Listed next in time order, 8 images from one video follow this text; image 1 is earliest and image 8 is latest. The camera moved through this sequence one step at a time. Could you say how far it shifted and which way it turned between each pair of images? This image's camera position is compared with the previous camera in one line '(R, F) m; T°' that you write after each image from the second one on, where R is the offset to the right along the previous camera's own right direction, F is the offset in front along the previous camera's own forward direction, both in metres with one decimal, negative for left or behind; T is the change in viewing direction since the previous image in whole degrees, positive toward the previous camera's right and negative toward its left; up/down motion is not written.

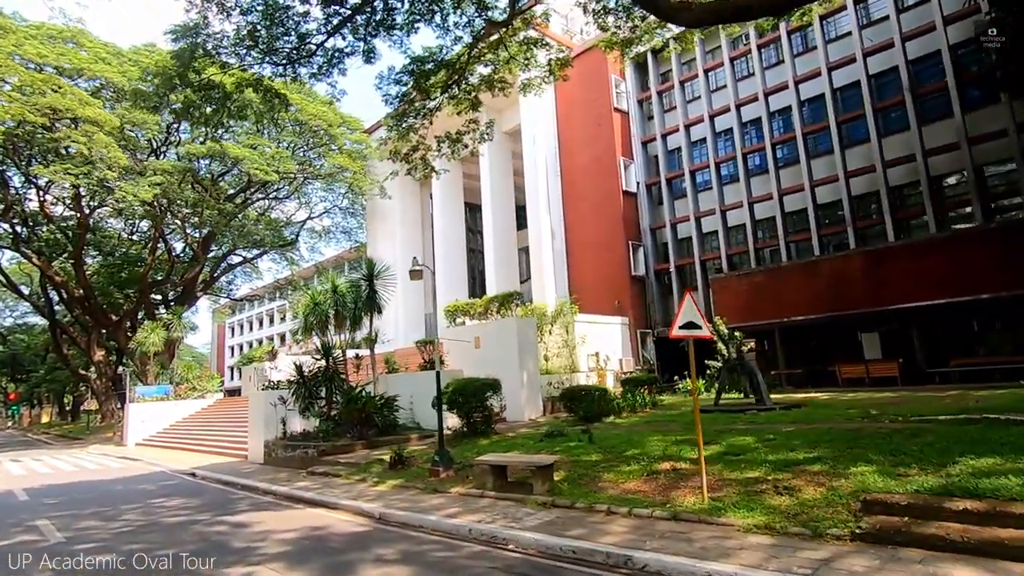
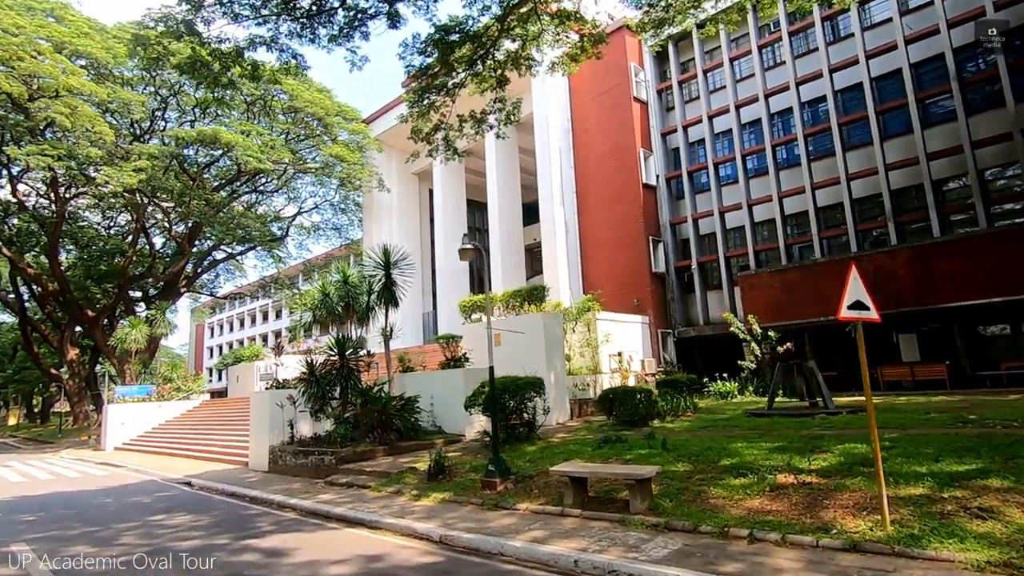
(-1.1, +1.2) m; +2°
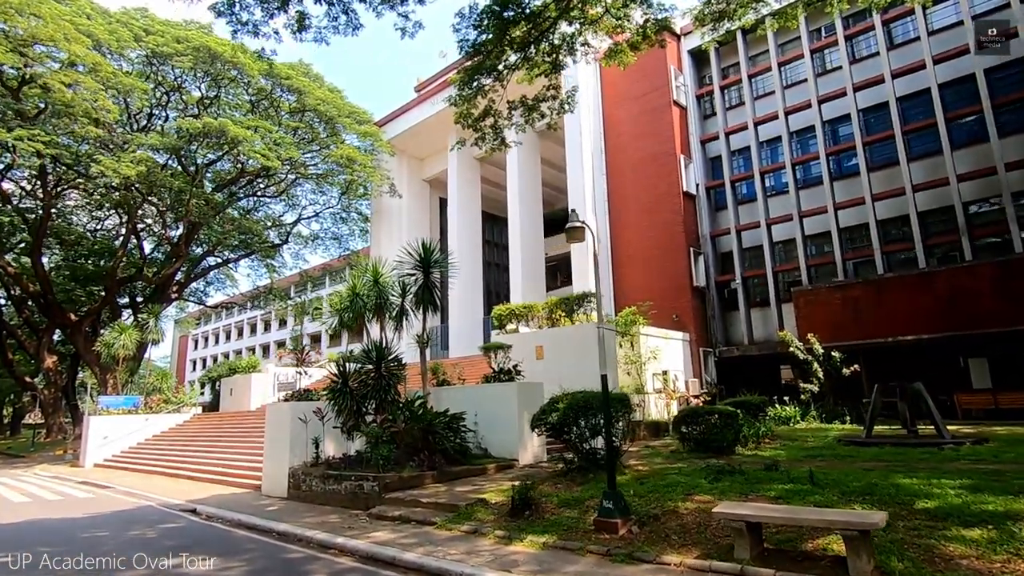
(-1.4, +1.5) m; +1°
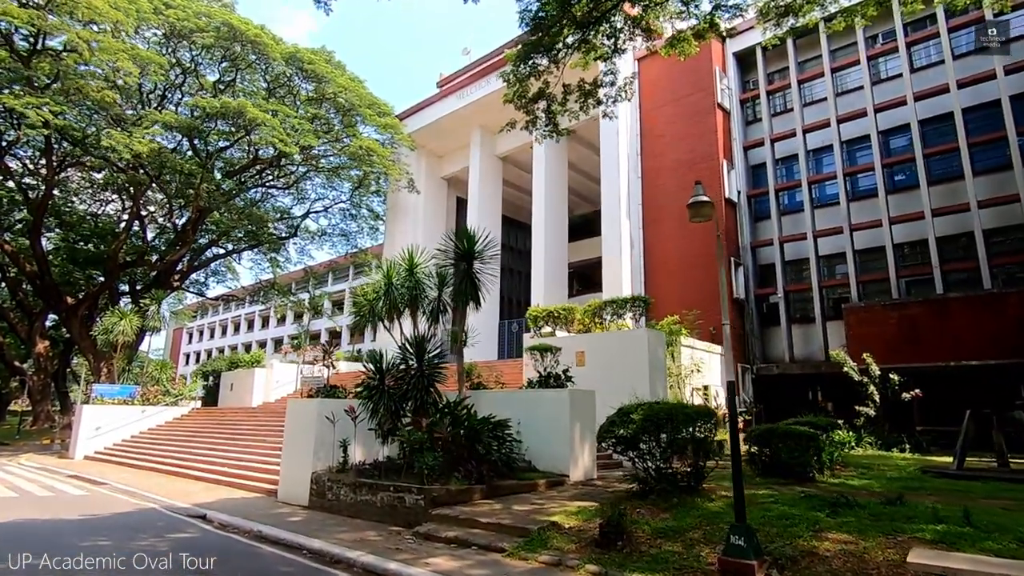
(-1.0, +1.0) m; 0°
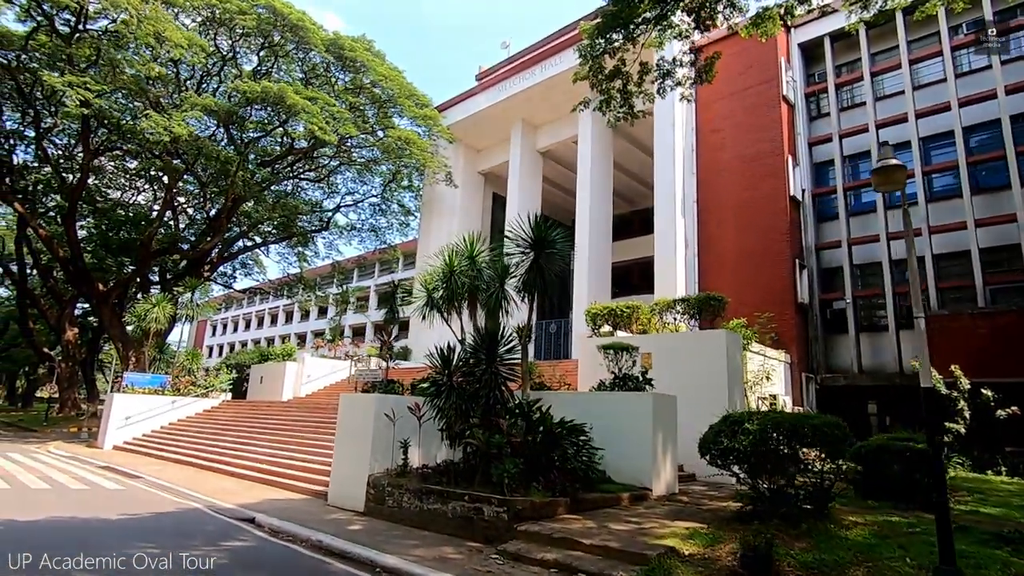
(-0.9, +0.9) m; -2°
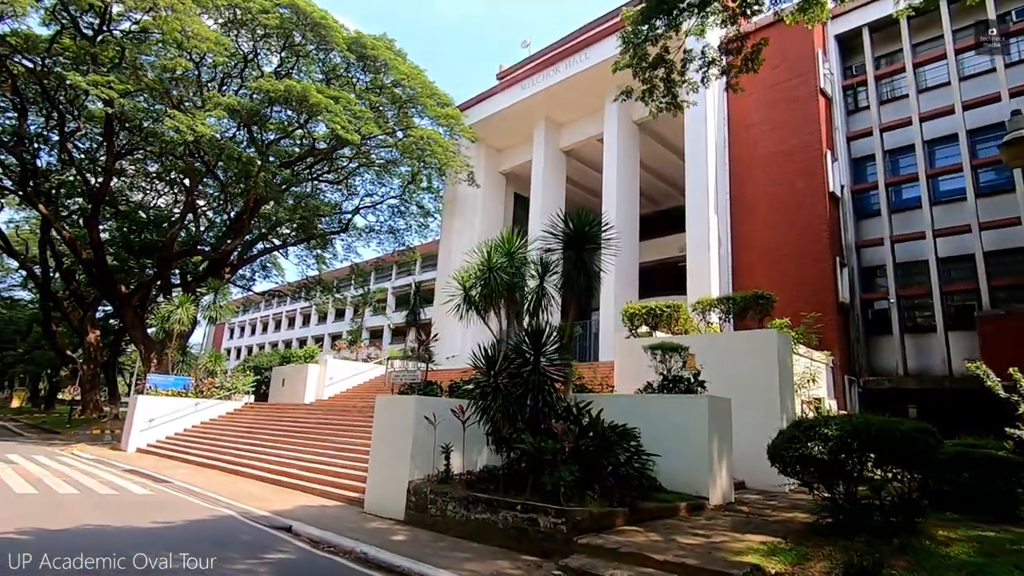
(-0.5, +0.4) m; -1°
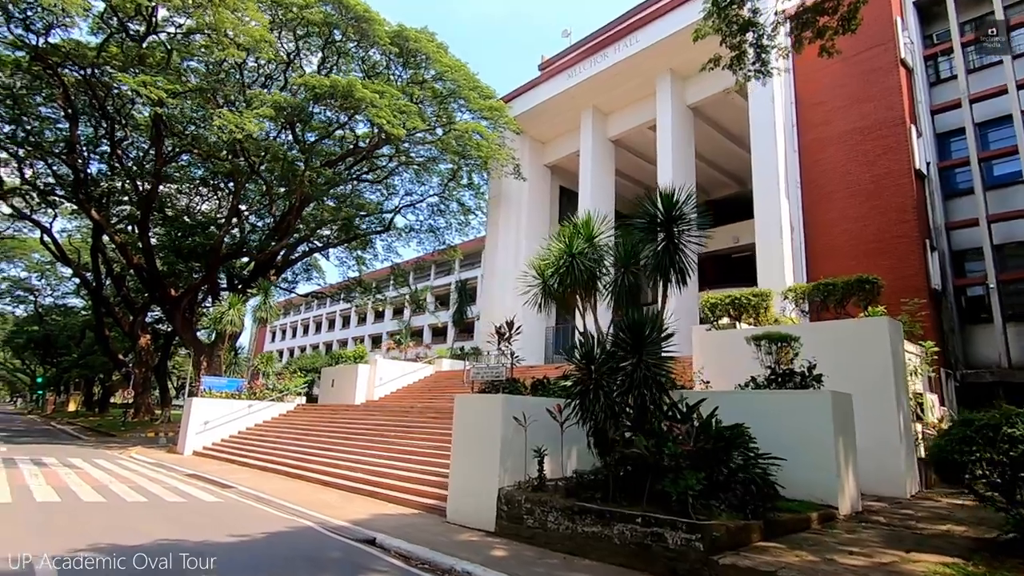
(-0.8, +0.7) m; -3°
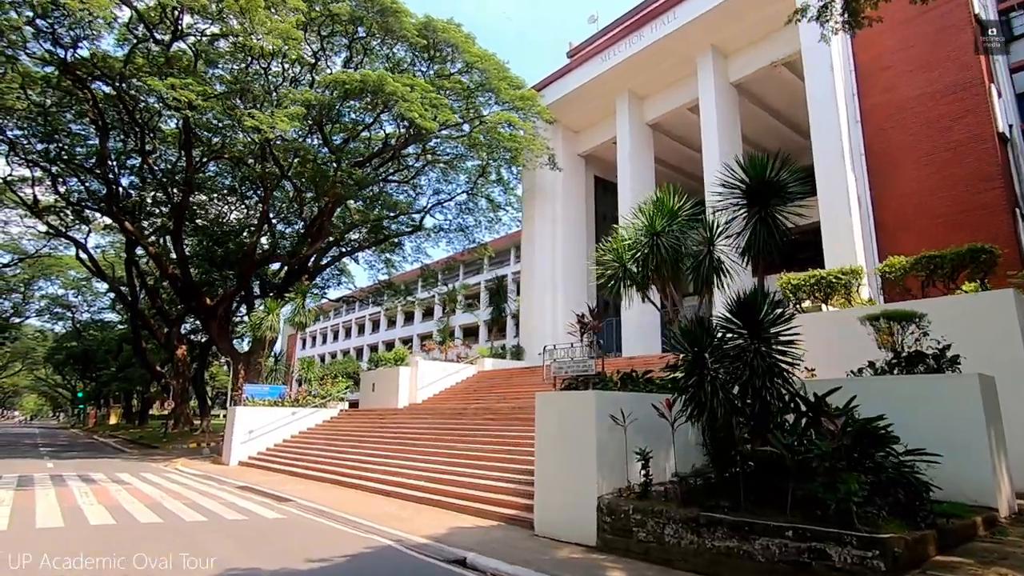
(-0.7, +0.8) m; -2°
